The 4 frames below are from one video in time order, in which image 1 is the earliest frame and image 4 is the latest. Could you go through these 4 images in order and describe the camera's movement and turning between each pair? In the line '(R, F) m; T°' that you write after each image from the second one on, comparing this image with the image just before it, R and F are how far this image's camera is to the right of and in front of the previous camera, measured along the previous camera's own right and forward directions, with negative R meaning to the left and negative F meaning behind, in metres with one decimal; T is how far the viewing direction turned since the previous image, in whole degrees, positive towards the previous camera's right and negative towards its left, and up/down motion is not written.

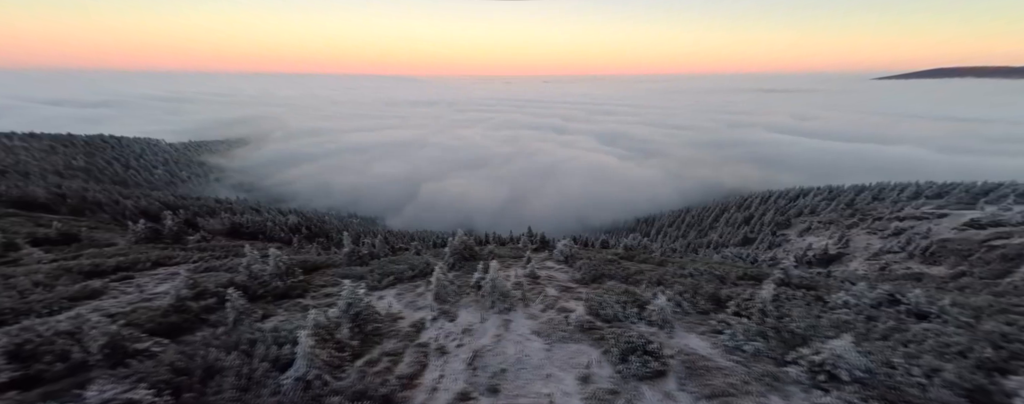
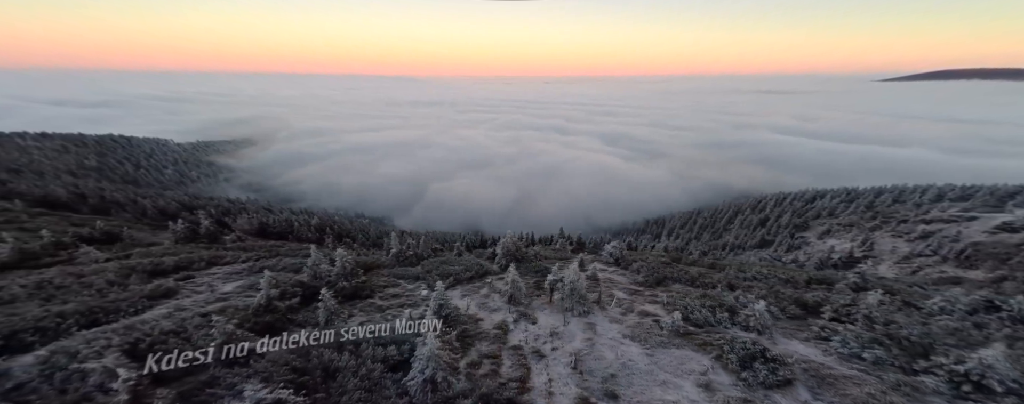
(-2.6, +0.1) m; -1°
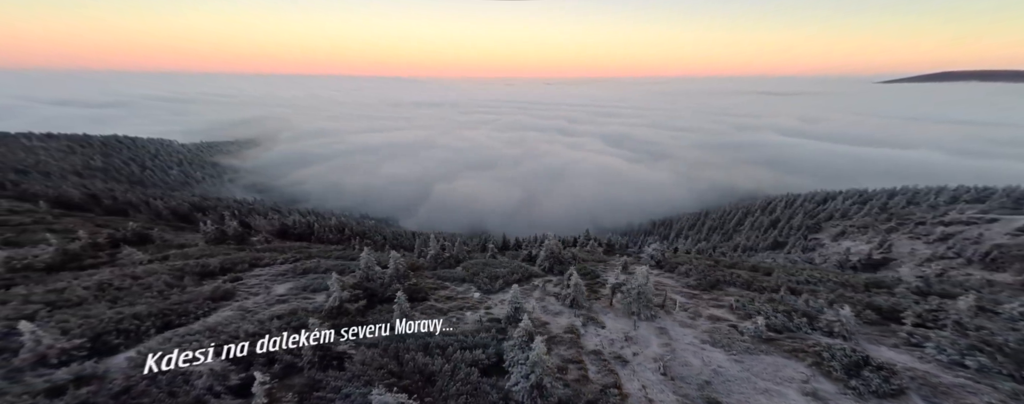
(-2.2, 0.0) m; -1°
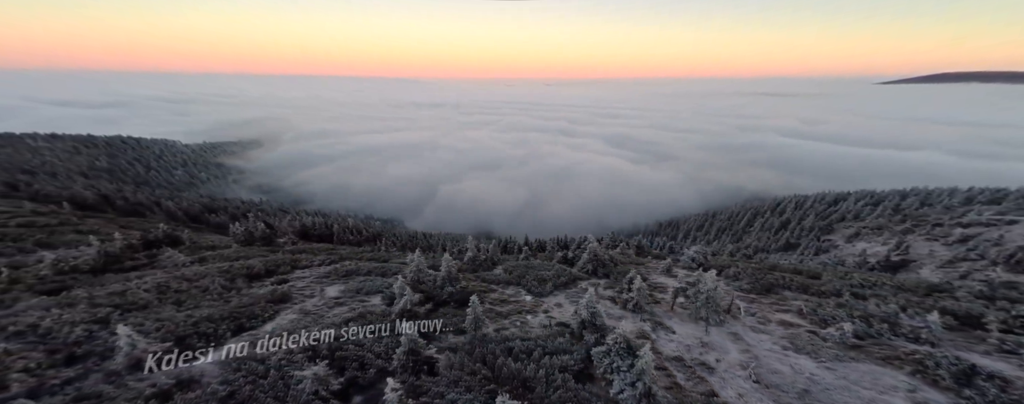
(-2.2, 0.0) m; -1°
